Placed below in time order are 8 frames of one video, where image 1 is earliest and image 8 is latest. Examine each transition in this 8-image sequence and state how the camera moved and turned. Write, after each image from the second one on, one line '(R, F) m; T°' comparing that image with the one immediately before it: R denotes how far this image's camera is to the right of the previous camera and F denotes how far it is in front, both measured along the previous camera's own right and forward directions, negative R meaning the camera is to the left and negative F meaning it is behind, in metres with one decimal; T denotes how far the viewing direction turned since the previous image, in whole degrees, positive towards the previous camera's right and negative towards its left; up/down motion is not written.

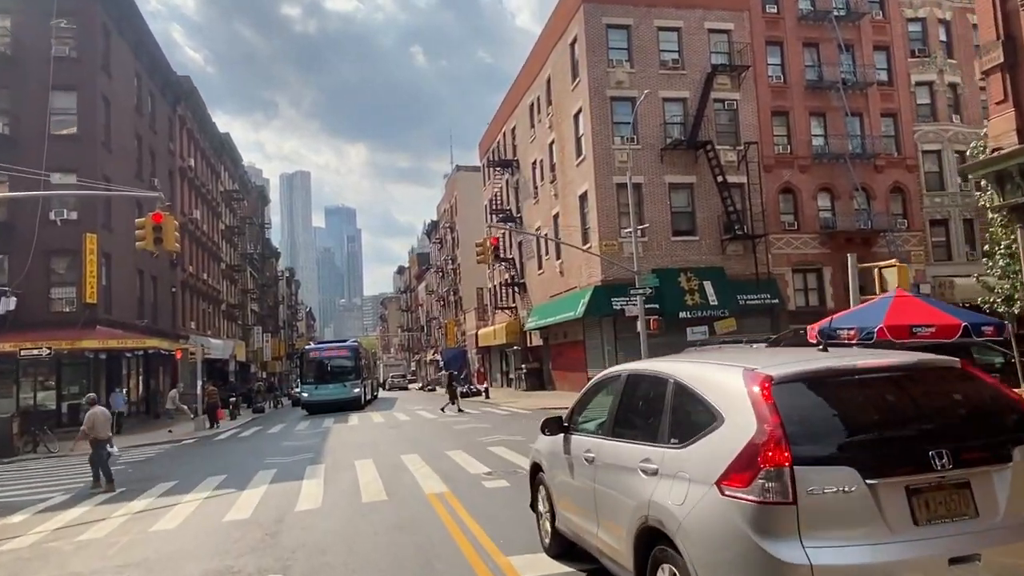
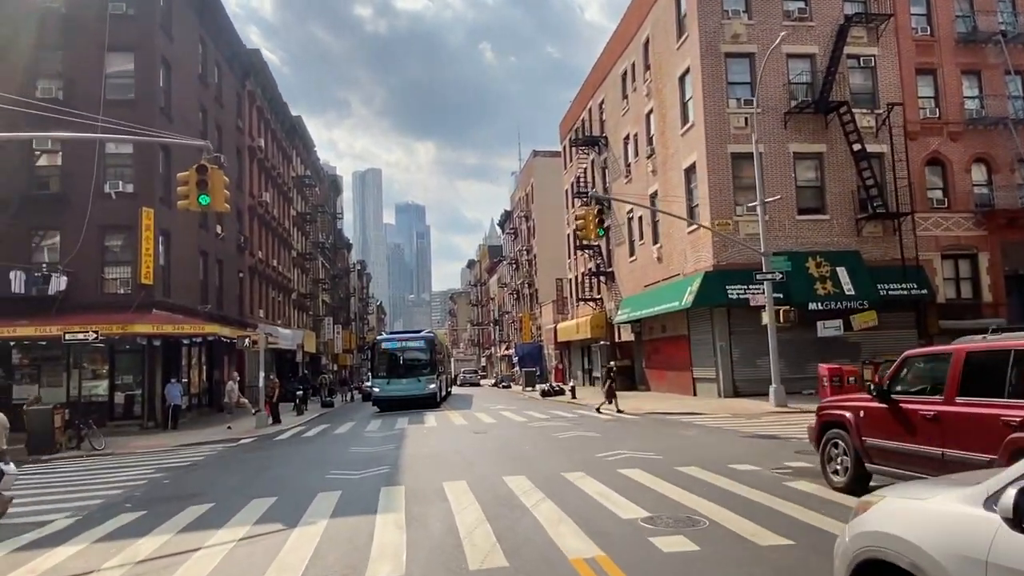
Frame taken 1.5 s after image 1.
(-1.2, +4.0) m; -5°
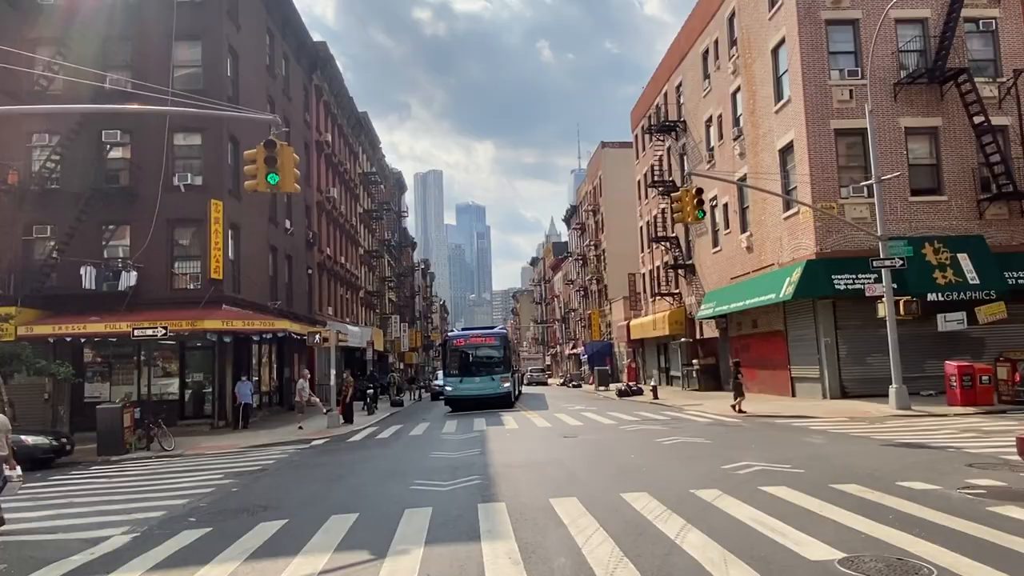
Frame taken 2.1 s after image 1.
(-0.8, +1.8) m; -5°
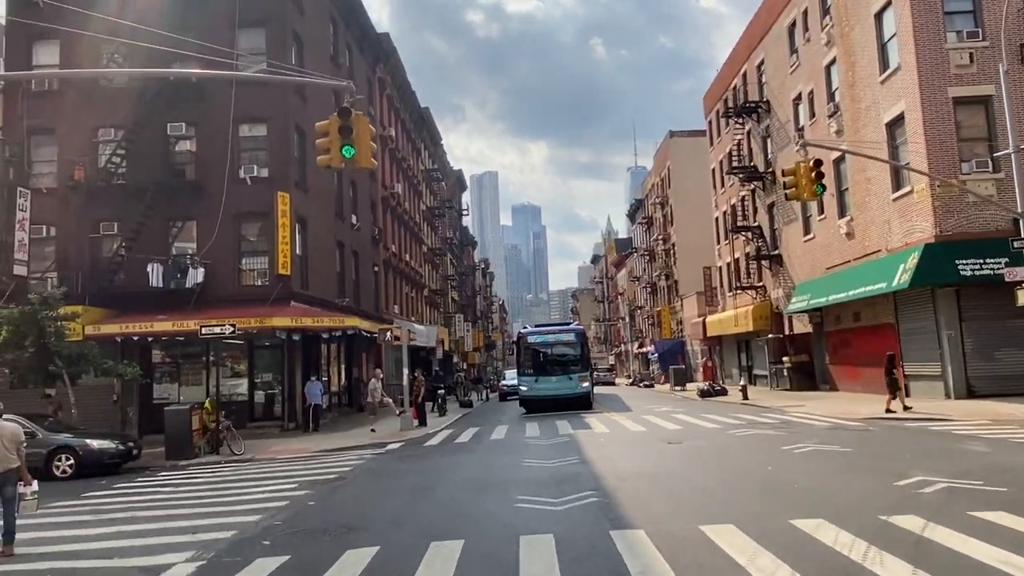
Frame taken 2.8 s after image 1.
(-0.9, +1.8) m; -4°
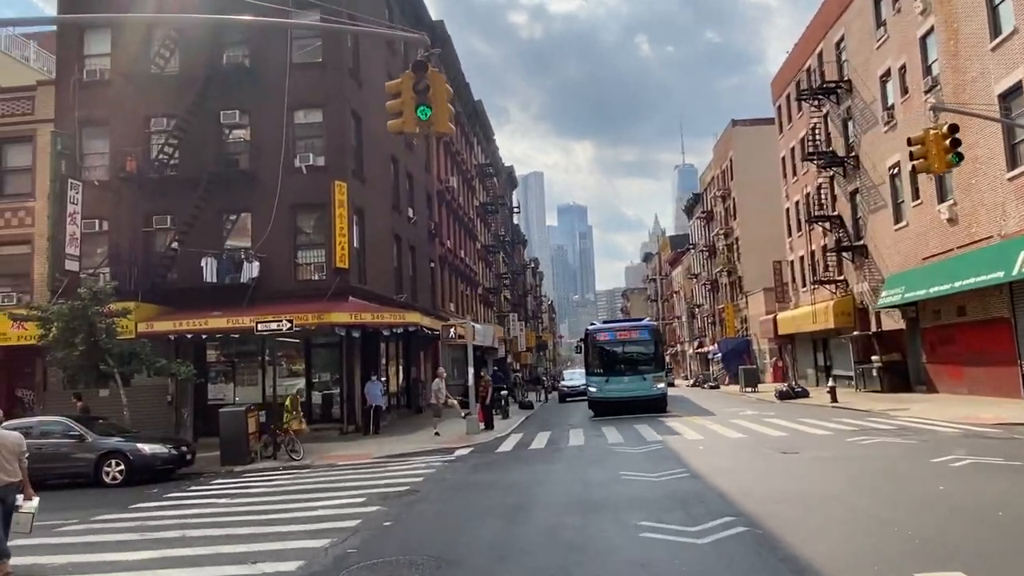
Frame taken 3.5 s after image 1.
(-0.8, +1.8) m; -4°
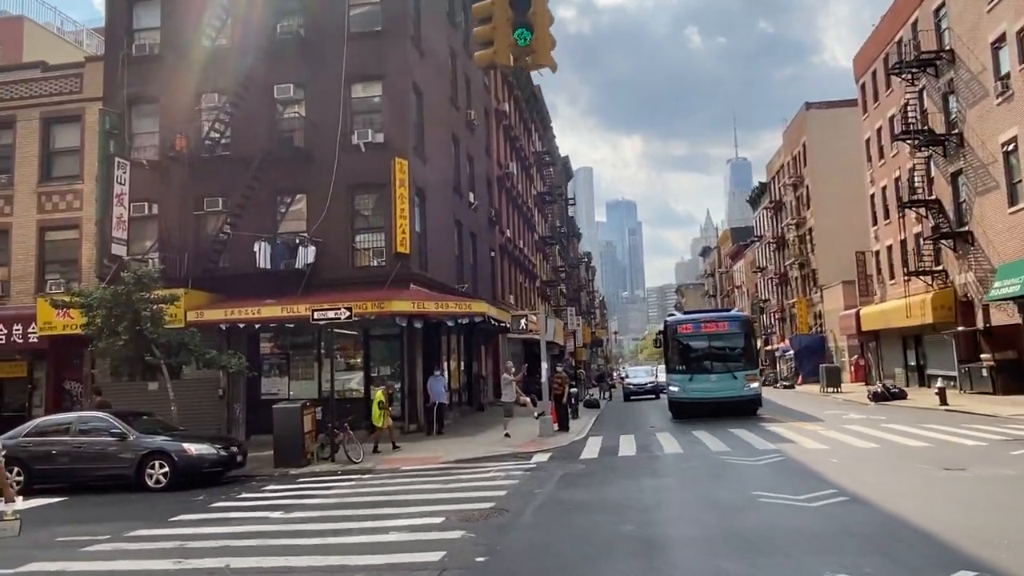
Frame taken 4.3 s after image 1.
(-0.8, +2.1) m; -4°
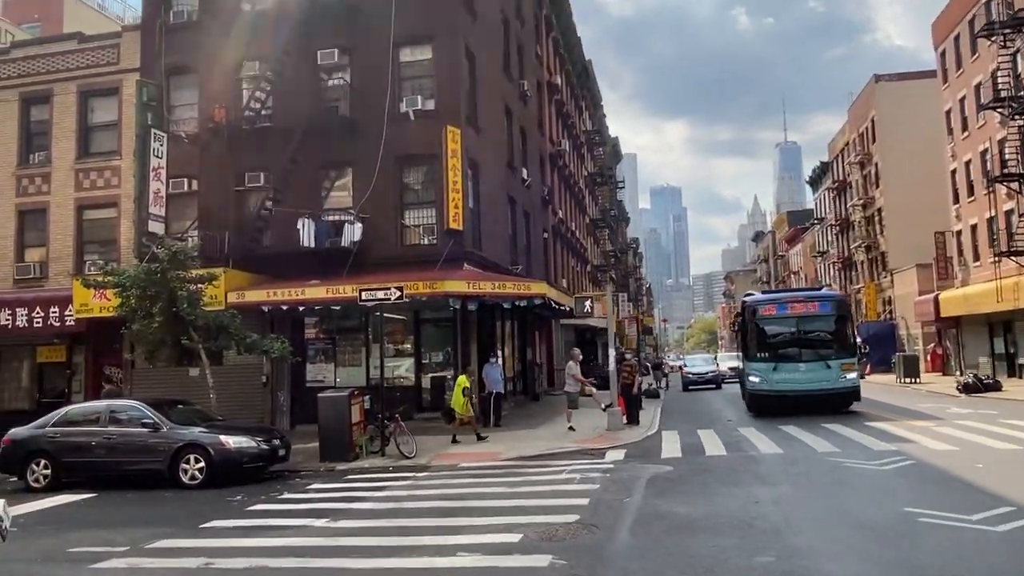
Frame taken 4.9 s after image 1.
(-0.5, +1.7) m; -3°
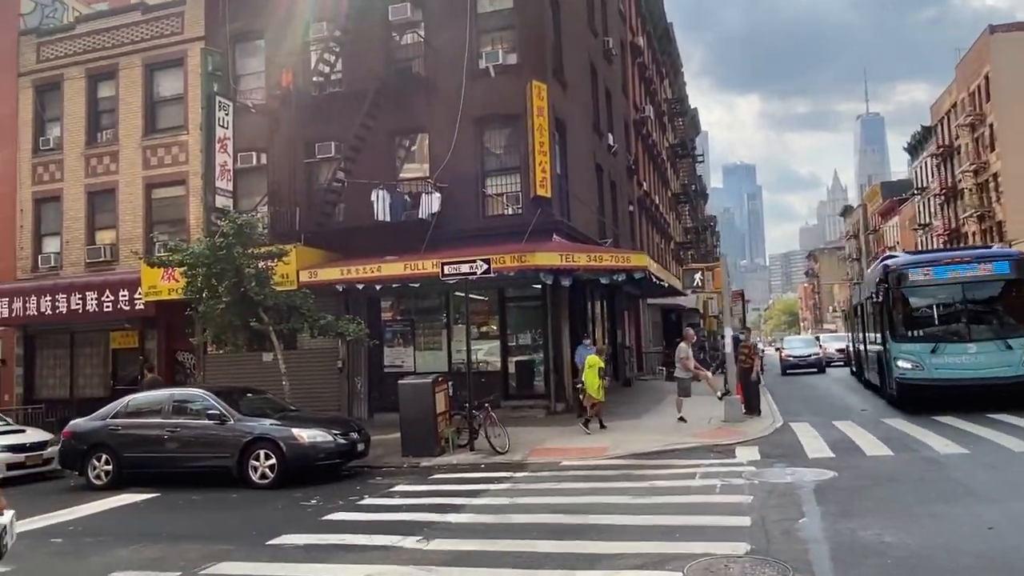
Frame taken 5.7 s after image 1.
(-0.7, +2.0) m; -5°
